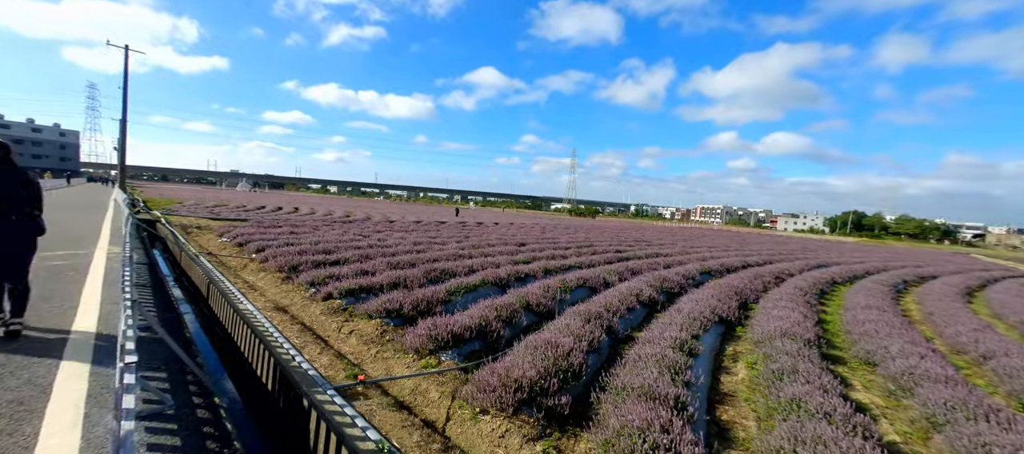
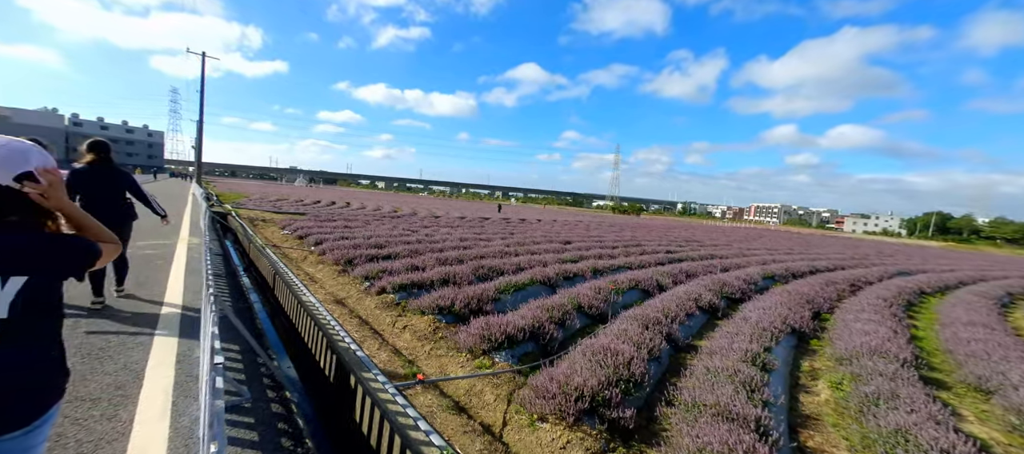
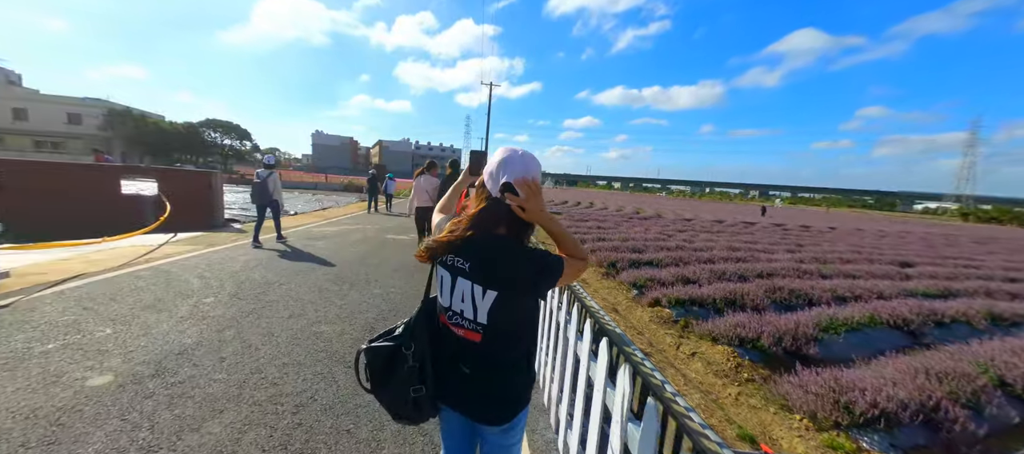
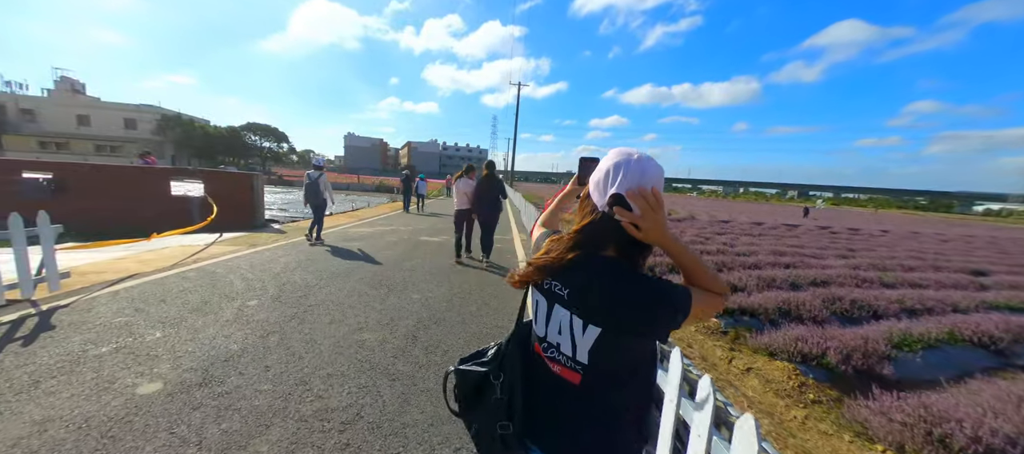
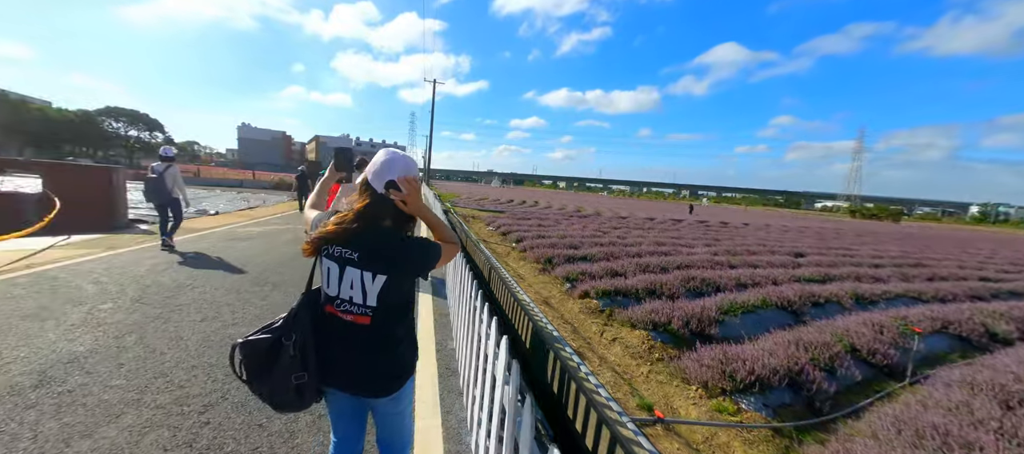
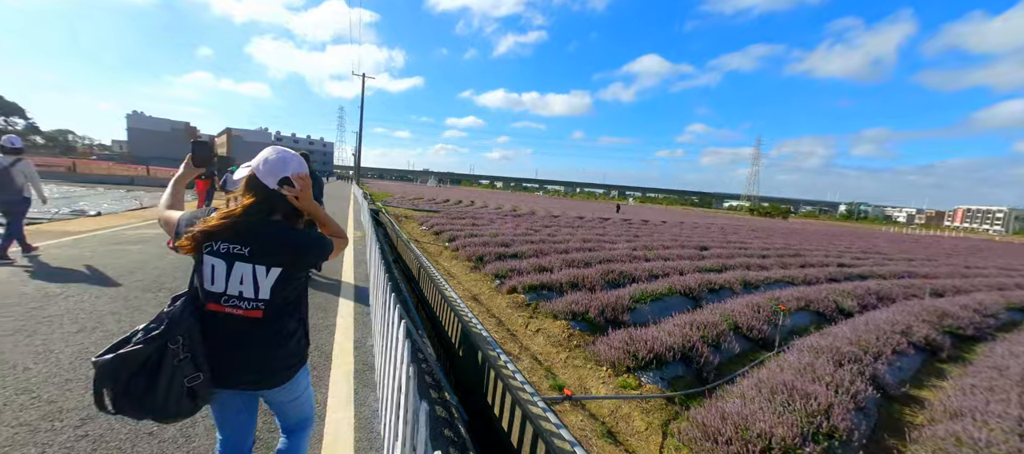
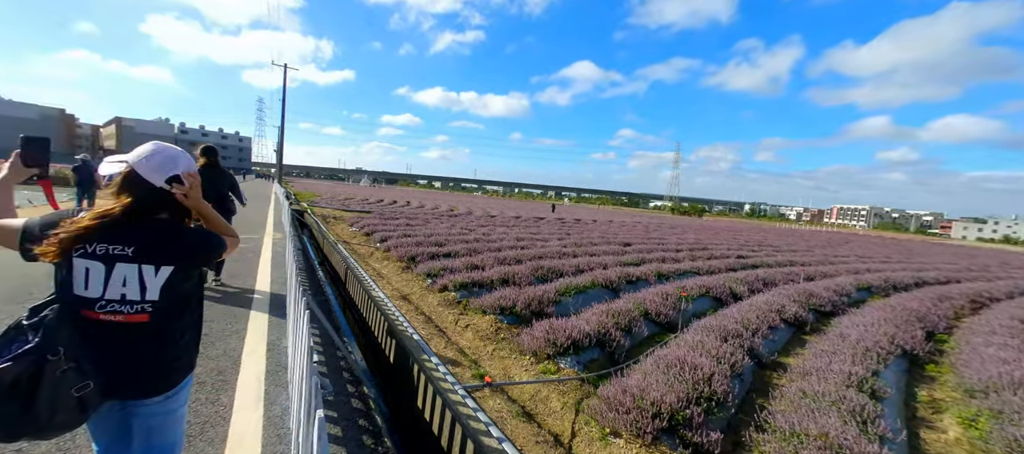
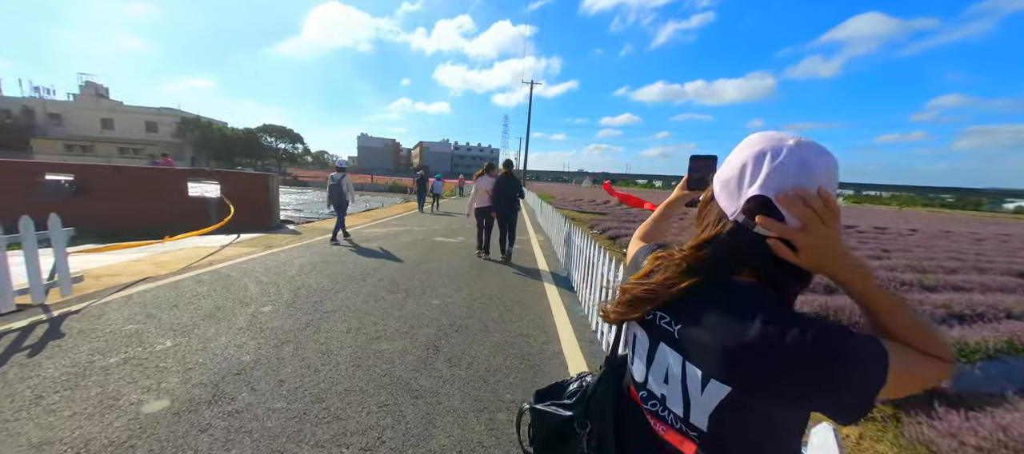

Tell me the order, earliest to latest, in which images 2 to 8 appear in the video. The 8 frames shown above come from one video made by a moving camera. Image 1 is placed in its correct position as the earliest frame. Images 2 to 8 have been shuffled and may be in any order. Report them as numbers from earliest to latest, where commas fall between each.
2, 7, 6, 5, 3, 4, 8
